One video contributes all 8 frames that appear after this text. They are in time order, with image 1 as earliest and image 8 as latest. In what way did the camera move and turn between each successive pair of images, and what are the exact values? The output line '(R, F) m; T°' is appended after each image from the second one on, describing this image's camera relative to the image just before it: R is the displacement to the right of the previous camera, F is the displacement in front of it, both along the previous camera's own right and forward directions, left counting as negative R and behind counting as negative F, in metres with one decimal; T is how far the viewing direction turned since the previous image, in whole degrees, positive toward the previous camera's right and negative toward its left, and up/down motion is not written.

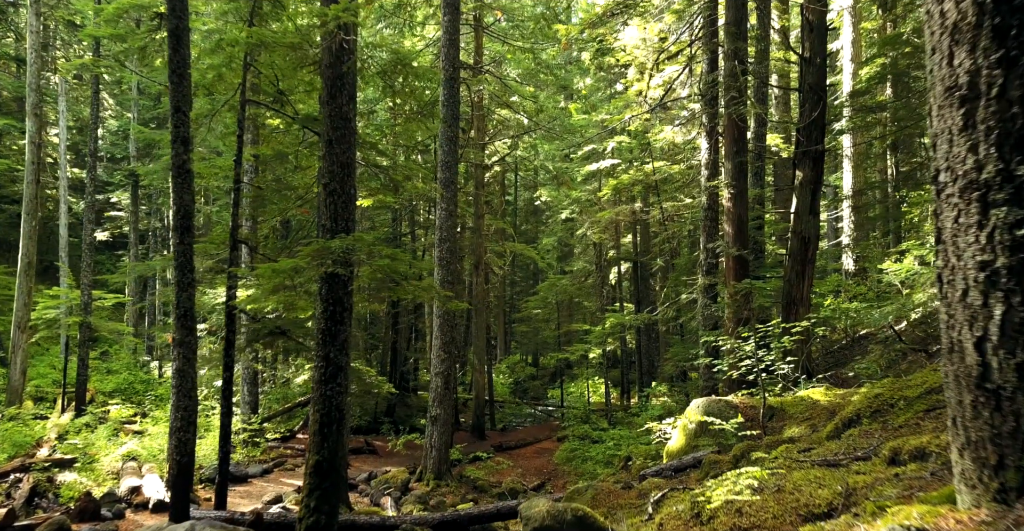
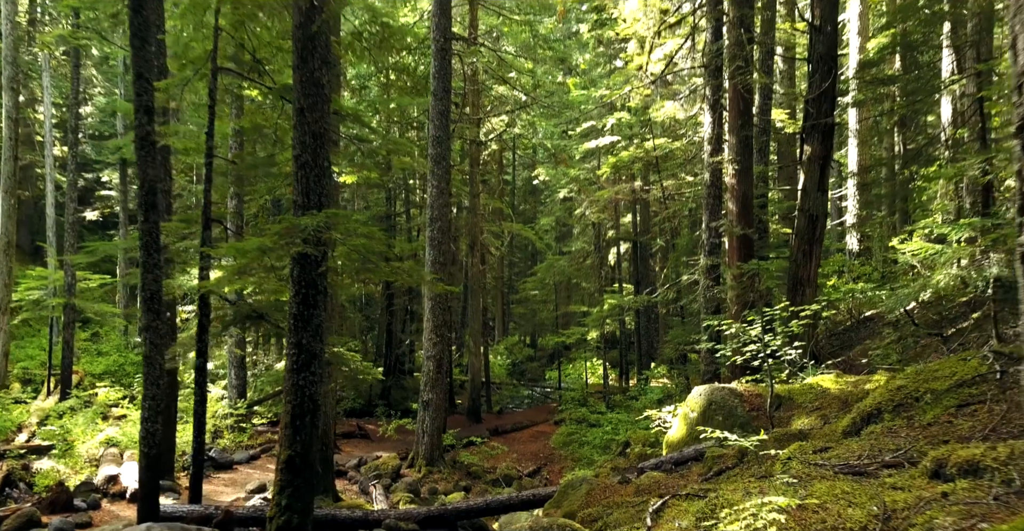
(+0.1, +0.6) m; 0°
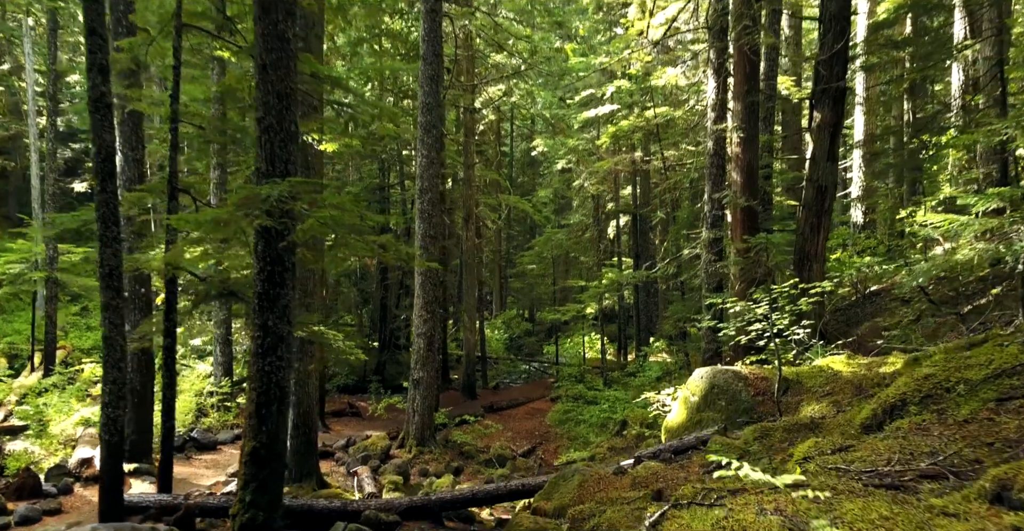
(+0.1, +0.7) m; 0°
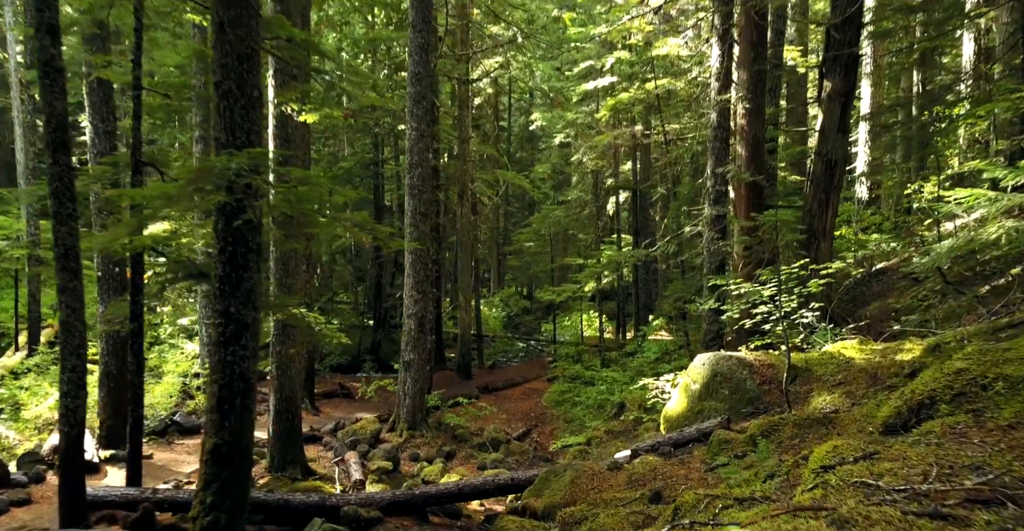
(+0.1, +0.6) m; 0°
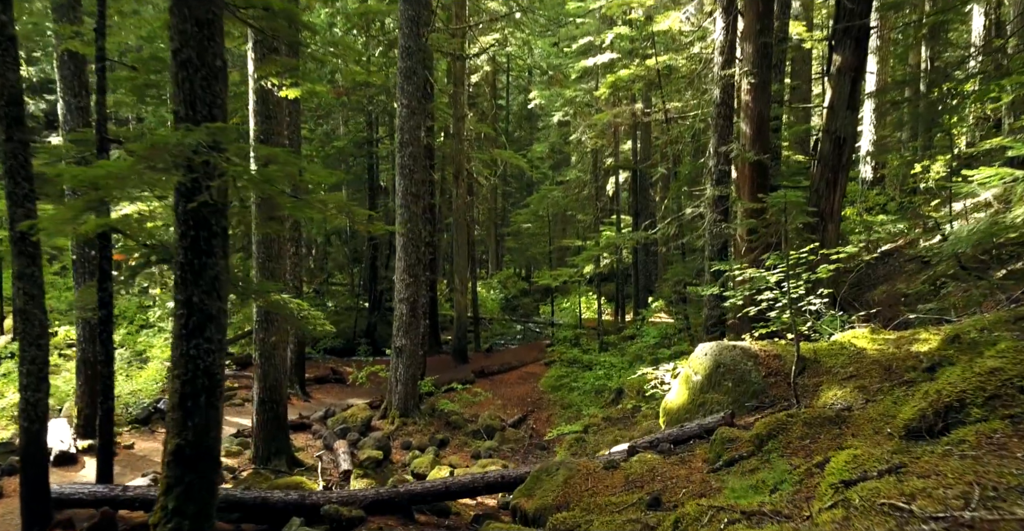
(+0.1, +0.5) m; 0°
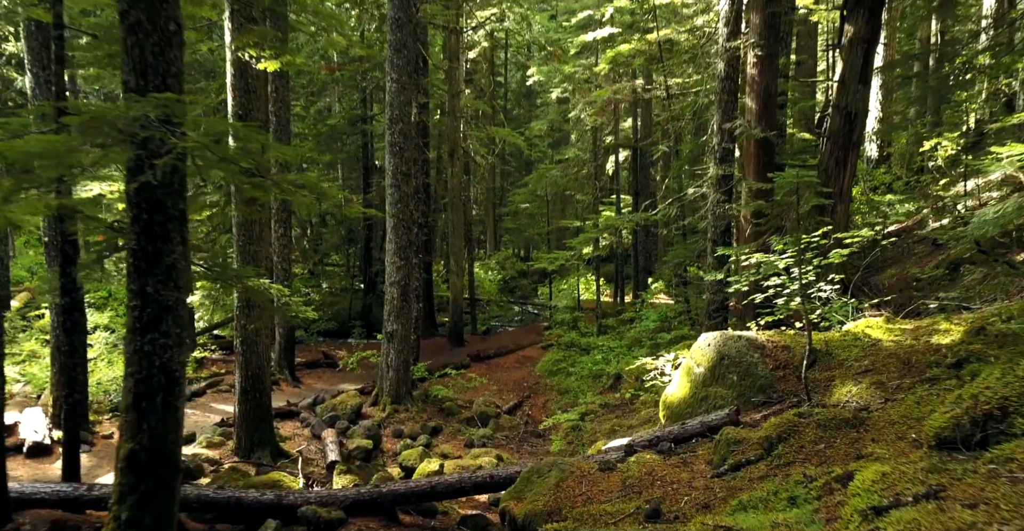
(+0.1, +0.5) m; 0°
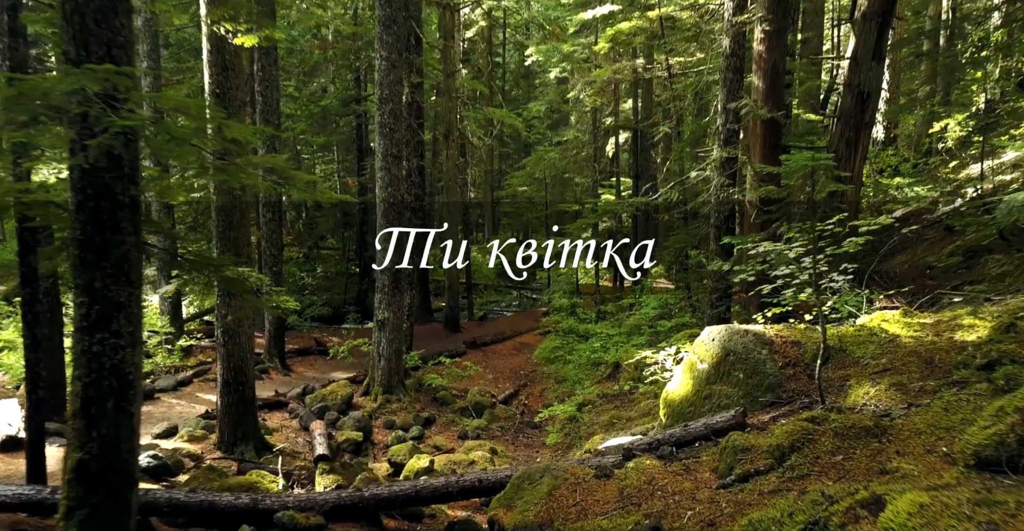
(+0.1, +0.5) m; 0°
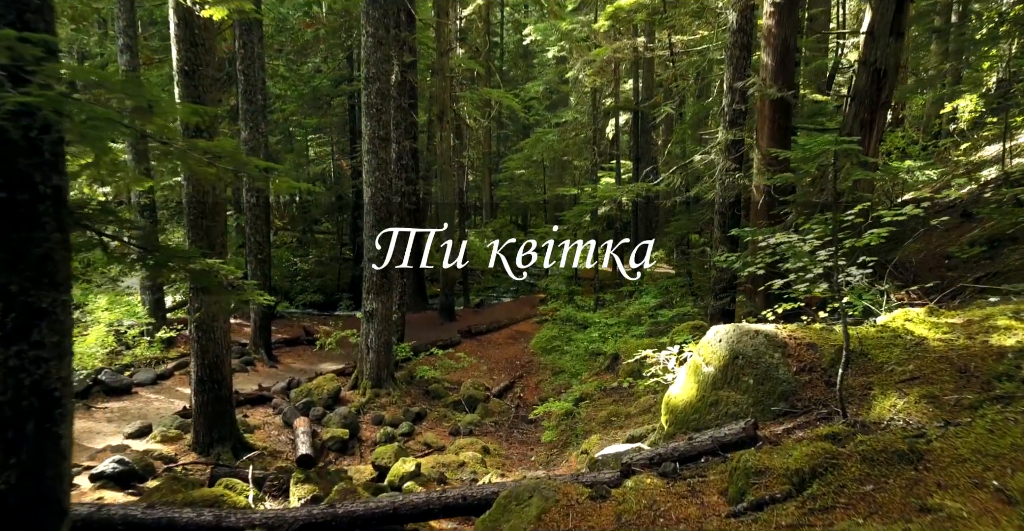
(+0.1, +0.7) m; 0°
